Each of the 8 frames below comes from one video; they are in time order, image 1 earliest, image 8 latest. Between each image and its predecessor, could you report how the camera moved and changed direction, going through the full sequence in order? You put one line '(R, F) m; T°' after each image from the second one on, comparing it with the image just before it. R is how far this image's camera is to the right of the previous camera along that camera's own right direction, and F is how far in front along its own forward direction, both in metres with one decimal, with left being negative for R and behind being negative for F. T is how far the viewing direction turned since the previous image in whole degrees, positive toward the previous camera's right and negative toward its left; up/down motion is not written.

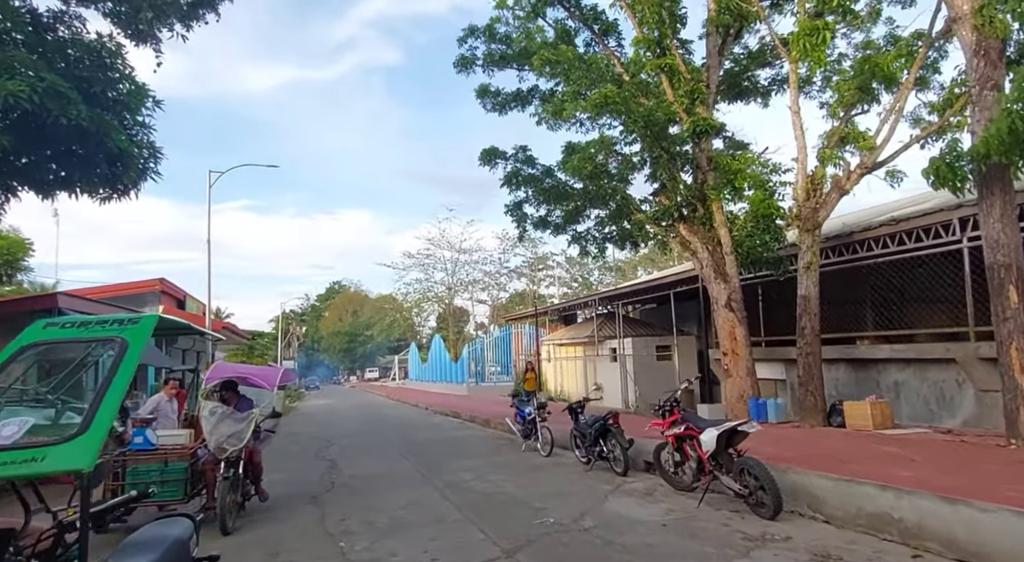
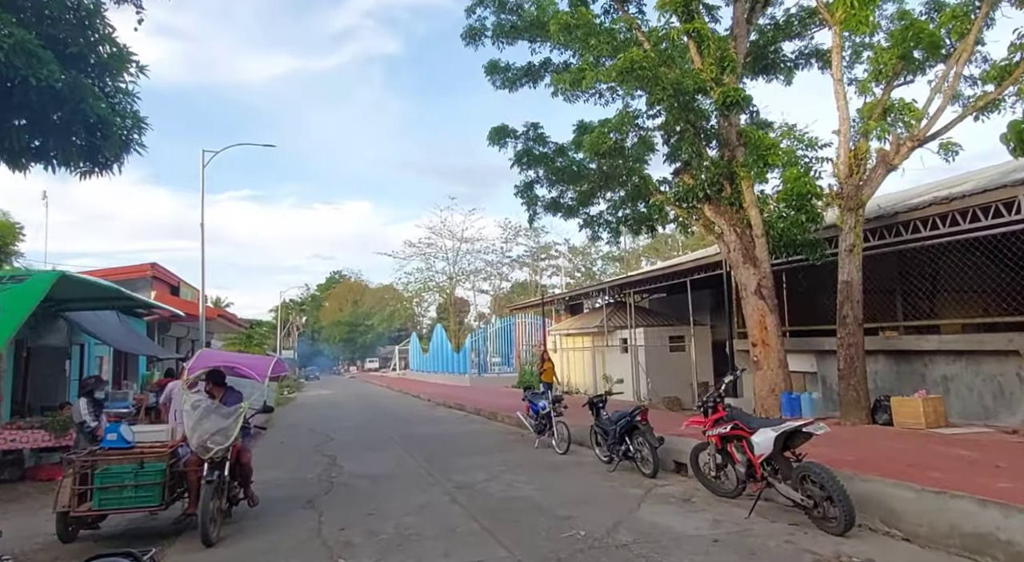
(-0.2, +0.9) m; 0°
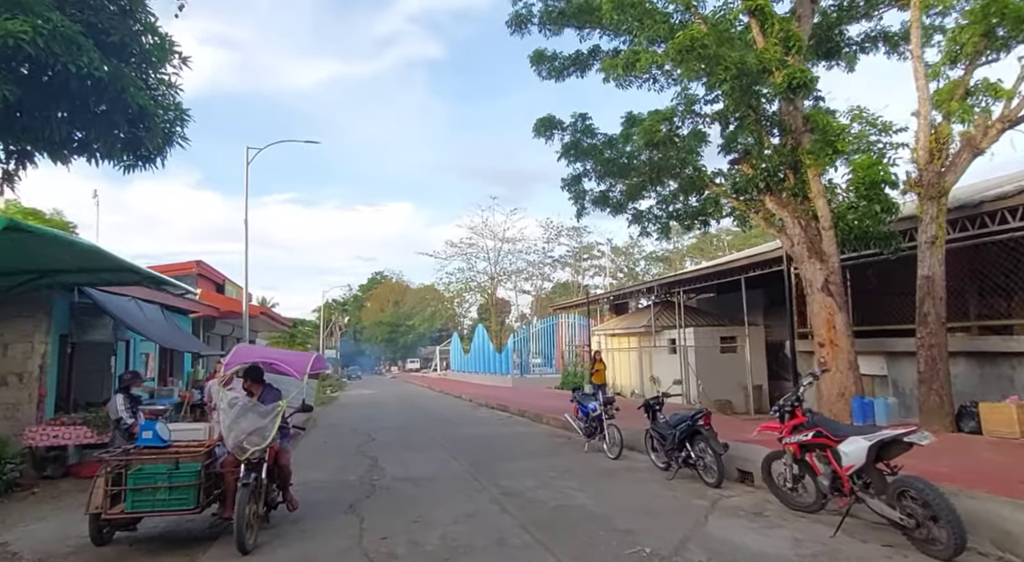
(-0.2, +0.5) m; -4°
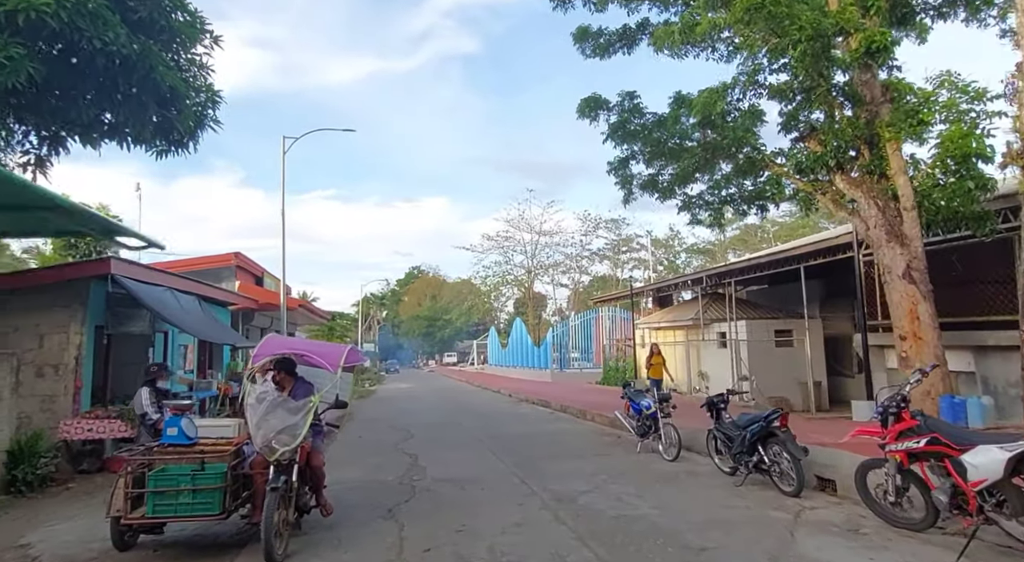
(-0.2, +0.7) m; -3°
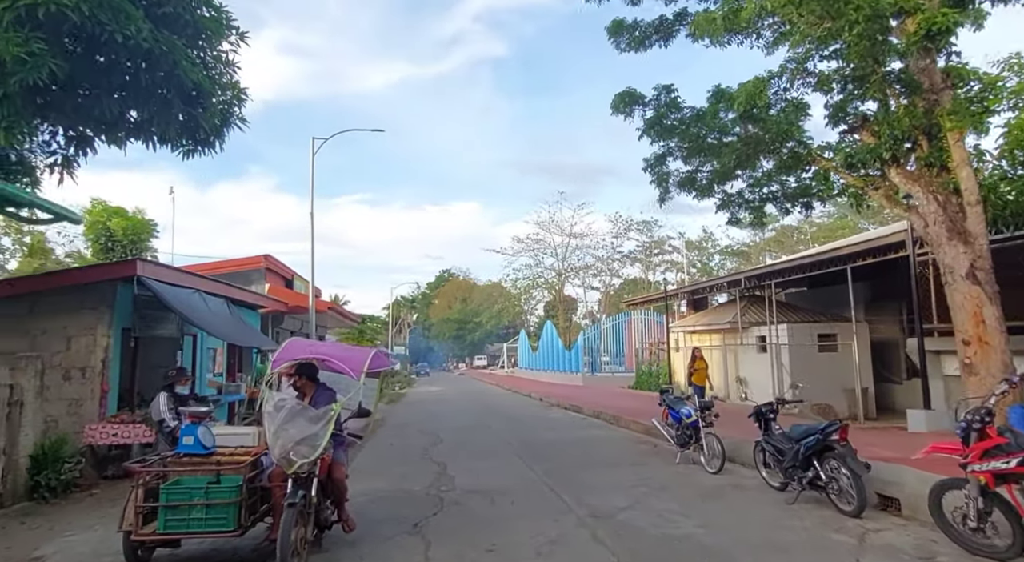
(0.0, +0.4) m; -3°
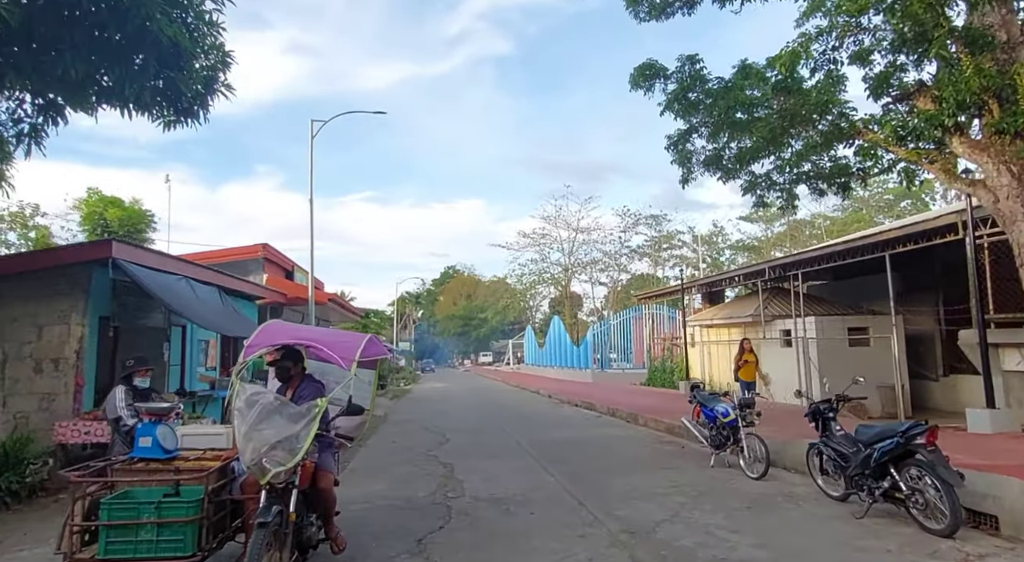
(-0.1, +0.9) m; -1°
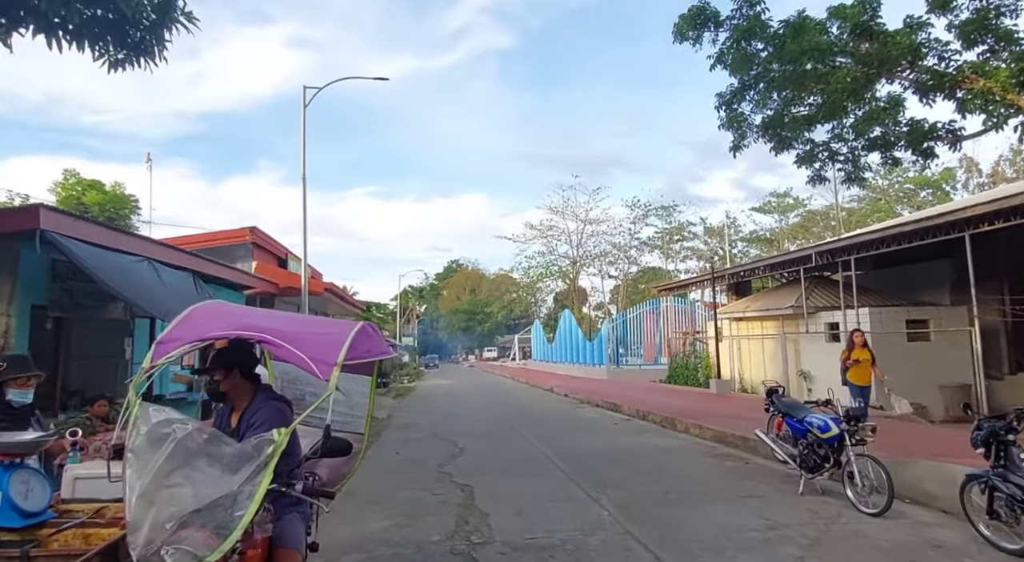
(-0.4, +1.7) m; 0°
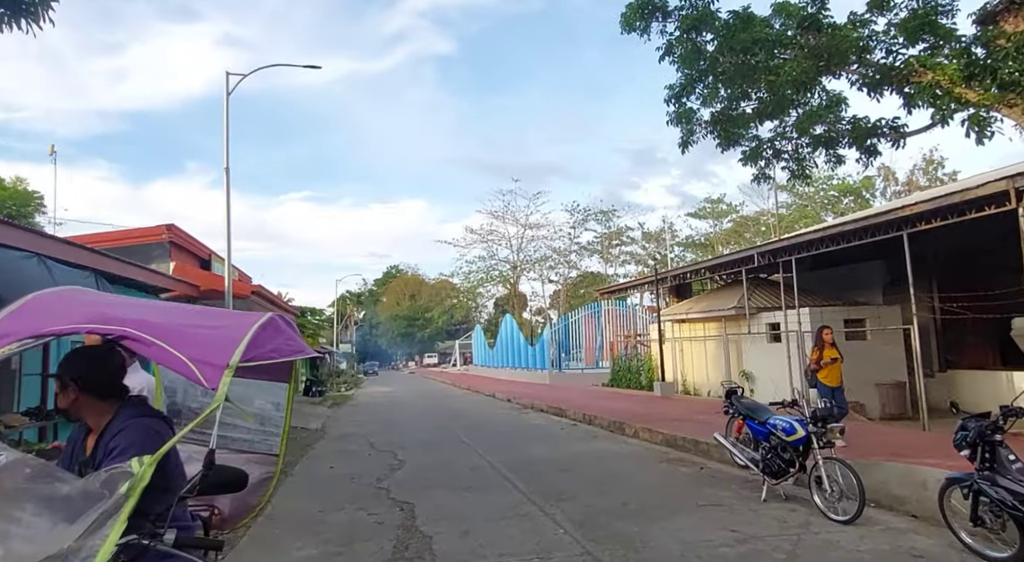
(0.0, +0.6) m; +6°
